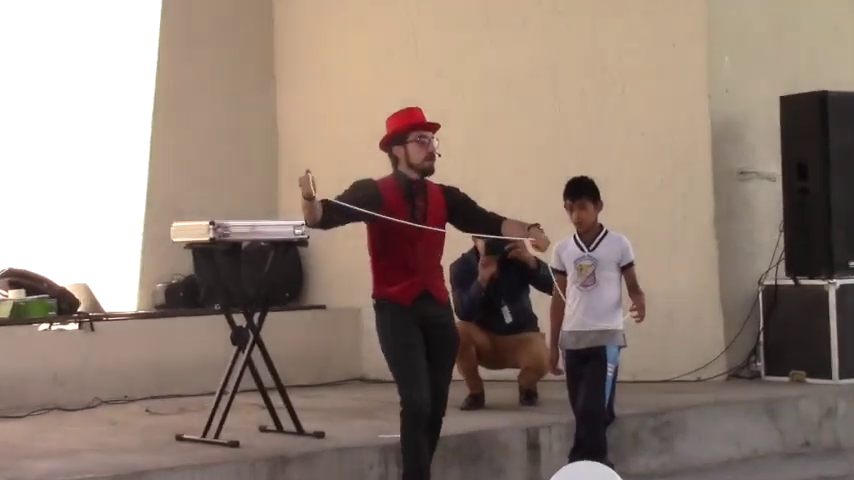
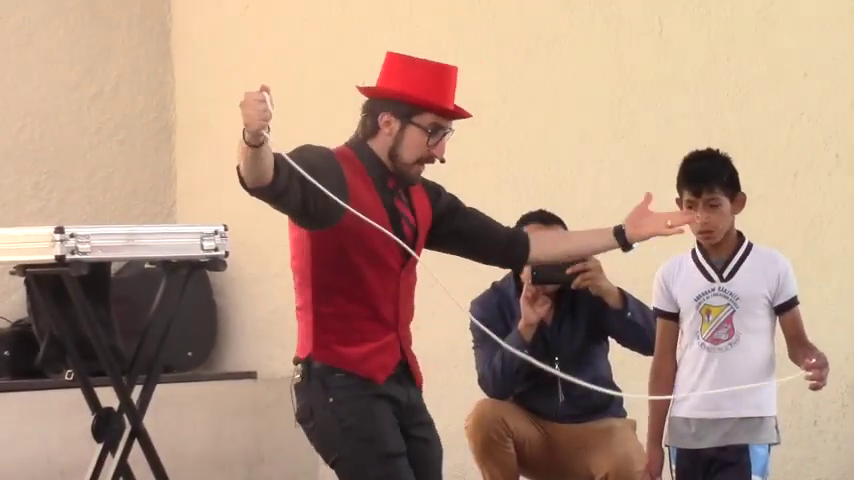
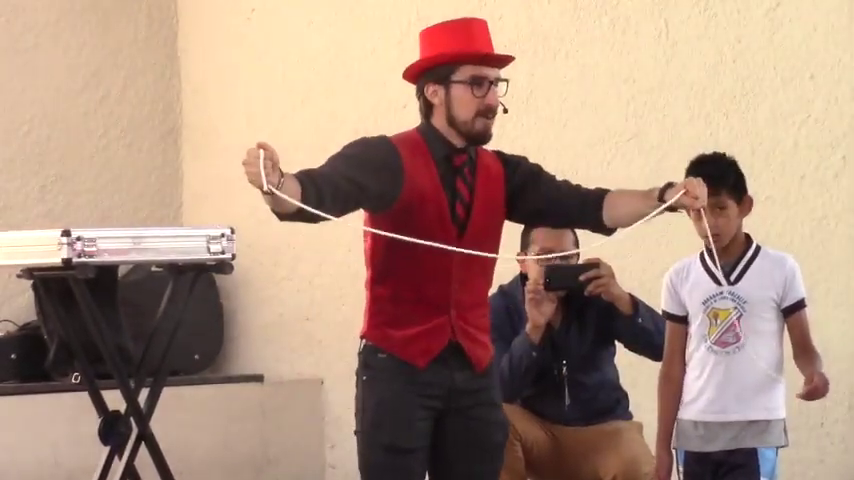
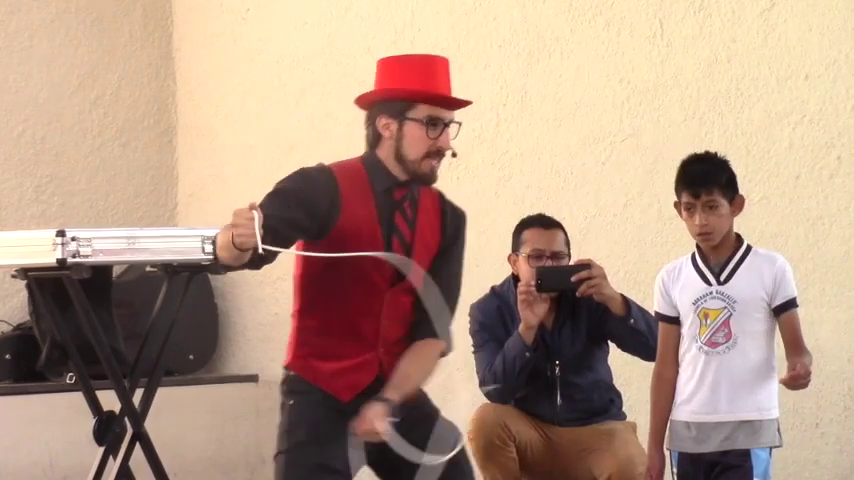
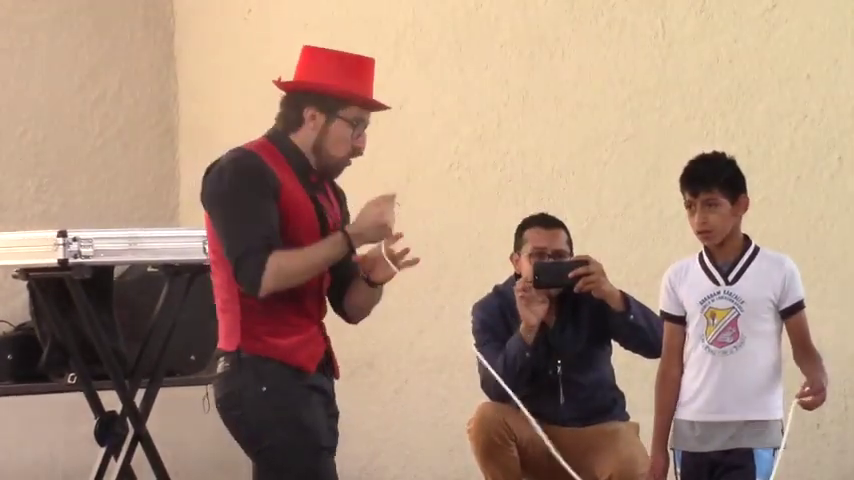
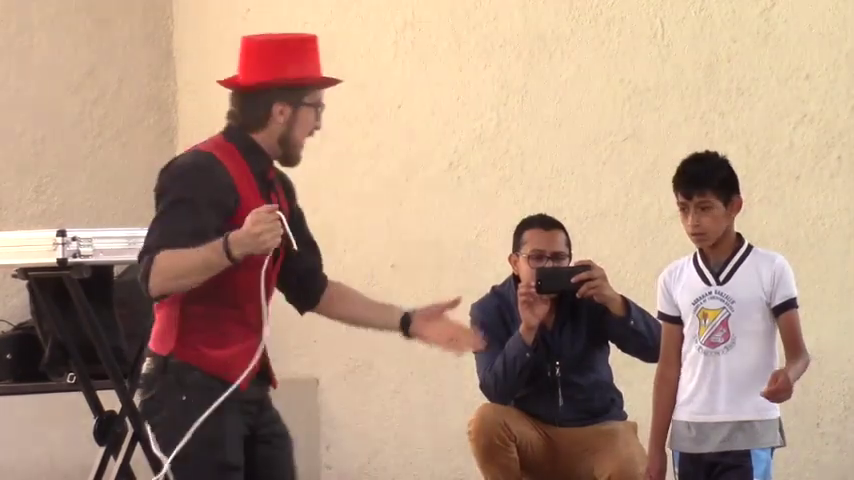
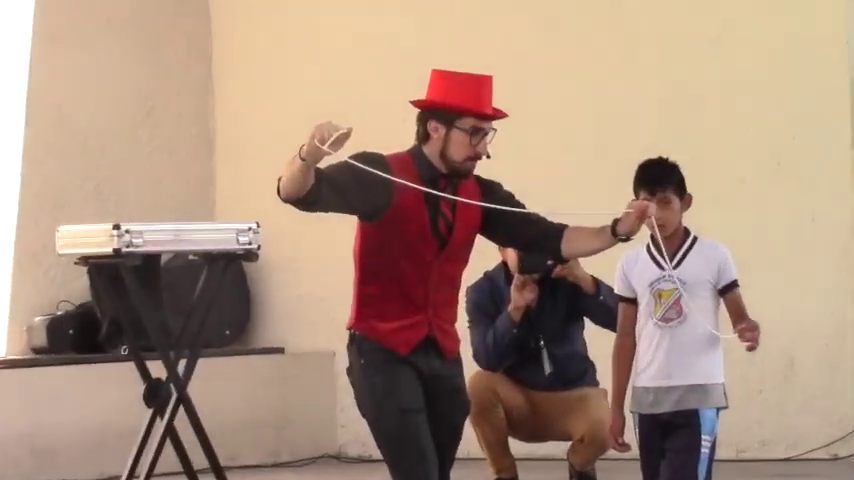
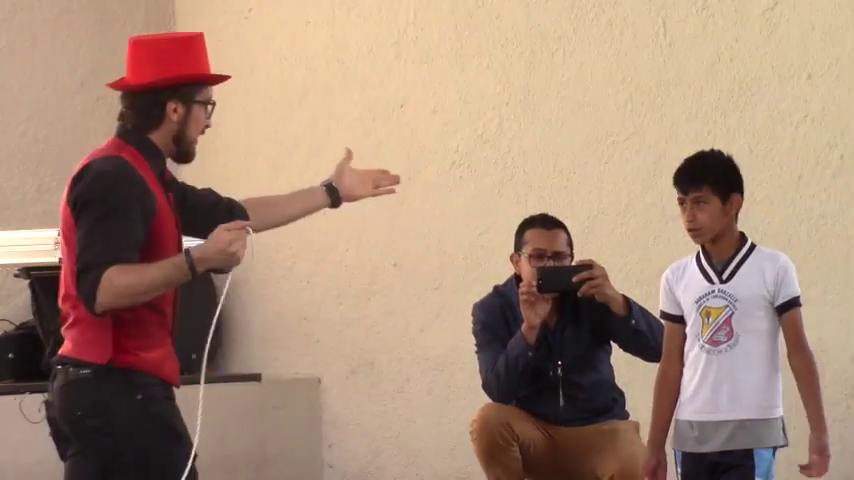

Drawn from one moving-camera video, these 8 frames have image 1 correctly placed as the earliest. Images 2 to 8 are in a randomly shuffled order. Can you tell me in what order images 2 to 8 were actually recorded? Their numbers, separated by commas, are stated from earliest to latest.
7, 2, 5, 3, 4, 6, 8
